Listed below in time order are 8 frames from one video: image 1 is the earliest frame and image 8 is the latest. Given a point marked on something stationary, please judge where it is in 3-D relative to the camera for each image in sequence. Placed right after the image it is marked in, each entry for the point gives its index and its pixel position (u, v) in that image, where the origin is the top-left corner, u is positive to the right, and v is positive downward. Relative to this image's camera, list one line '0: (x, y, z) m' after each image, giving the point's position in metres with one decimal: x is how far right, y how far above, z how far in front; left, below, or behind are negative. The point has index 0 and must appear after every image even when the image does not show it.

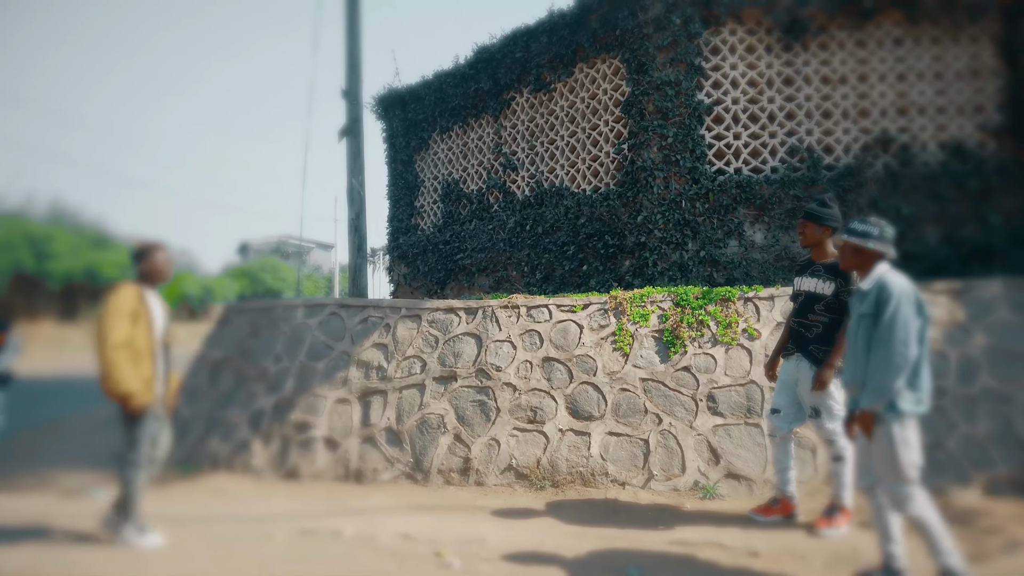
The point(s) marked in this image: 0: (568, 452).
0: (+0.4, -1.2, +4.9) m
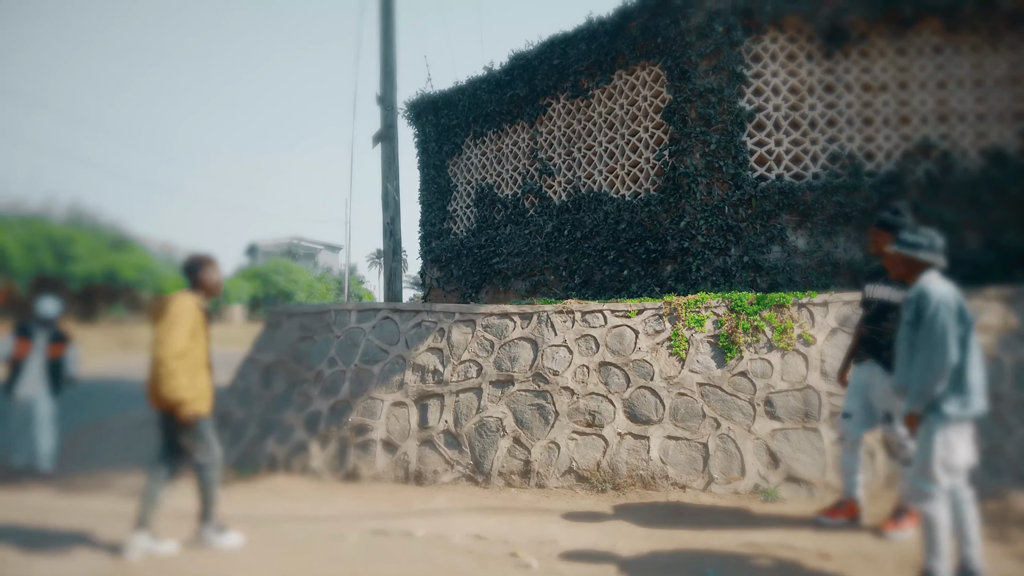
0: (+0.9, -1.3, +5.0) m
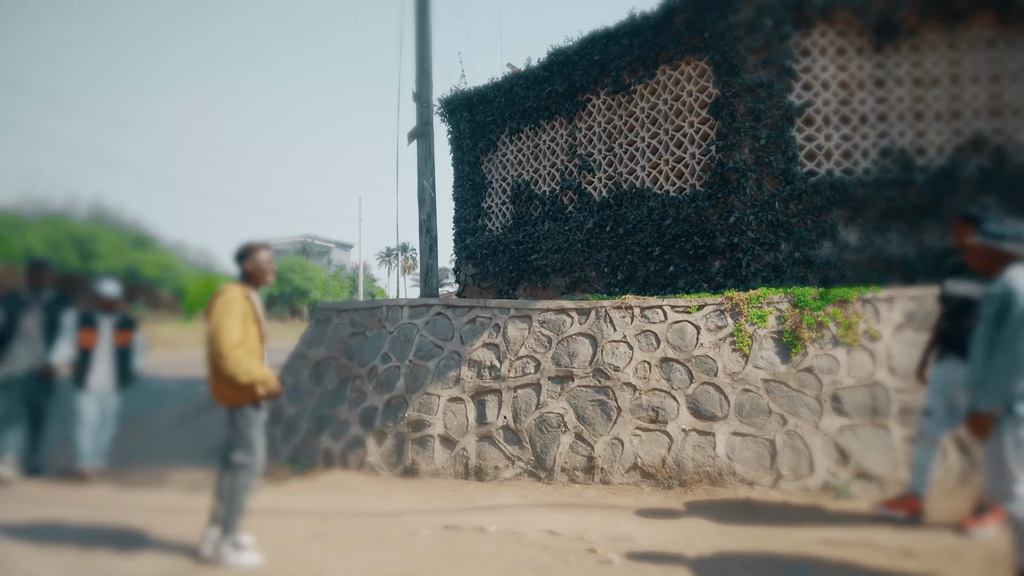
0: (+1.4, -1.2, +5.0) m
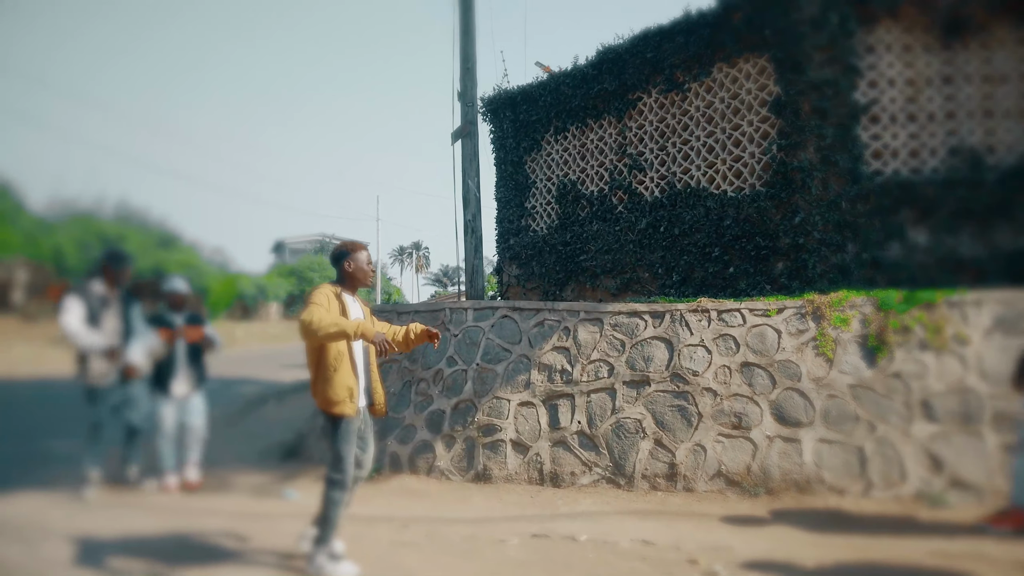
0: (+2.0, -1.3, +4.9) m
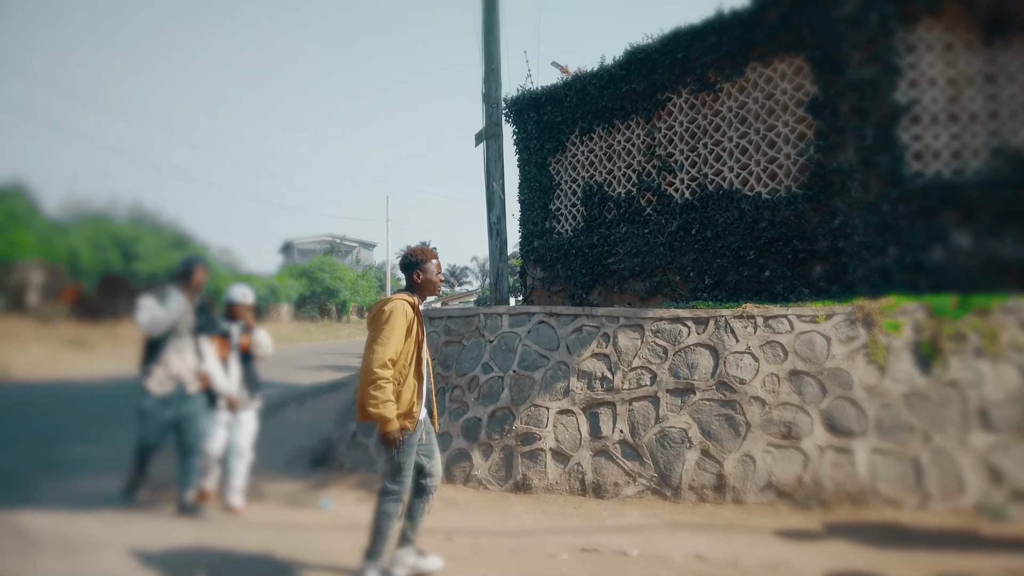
0: (+2.3, -1.3, +4.7) m
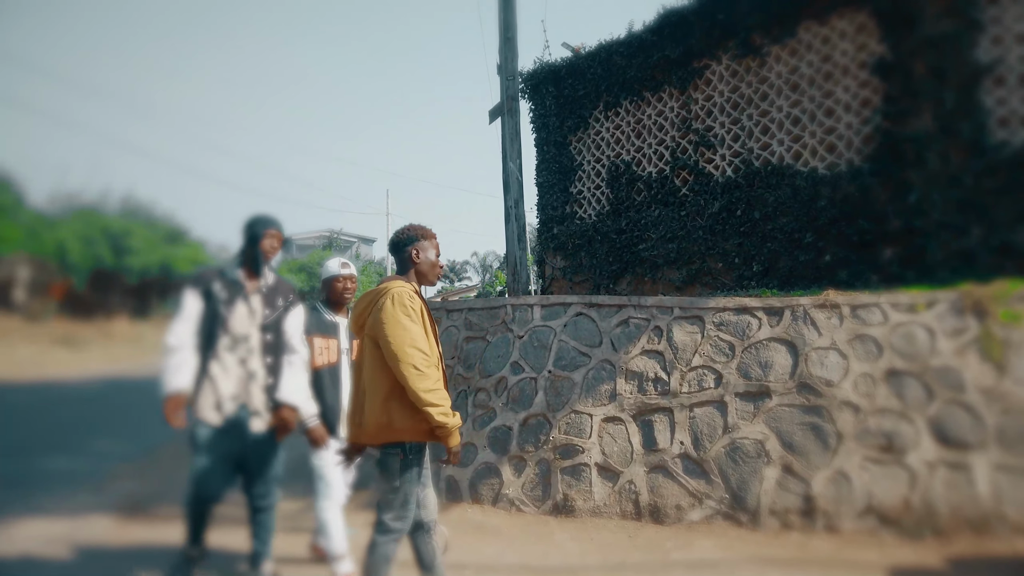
0: (+2.6, -1.2, +3.9) m
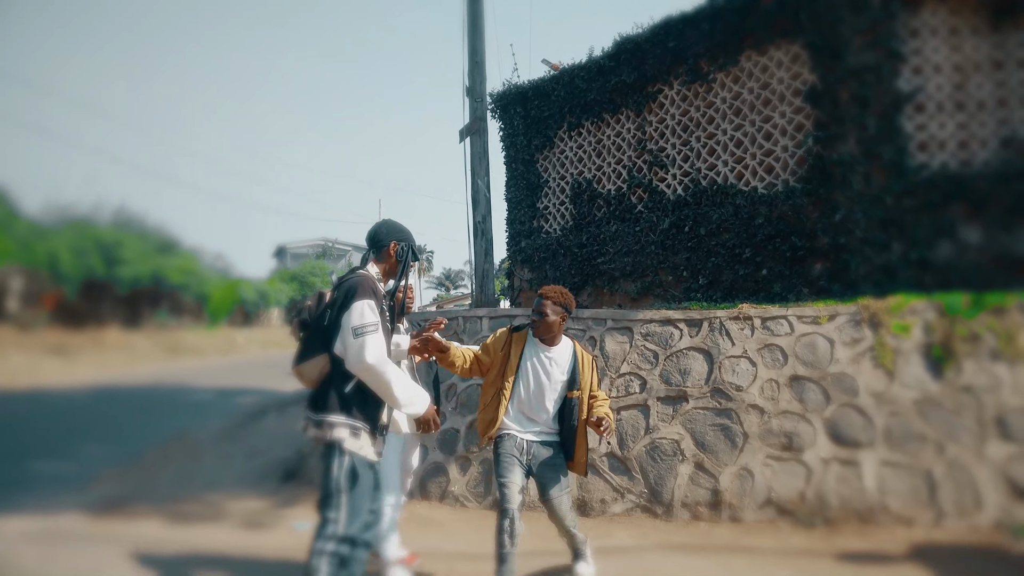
0: (+2.2, -1.3, +4.3) m
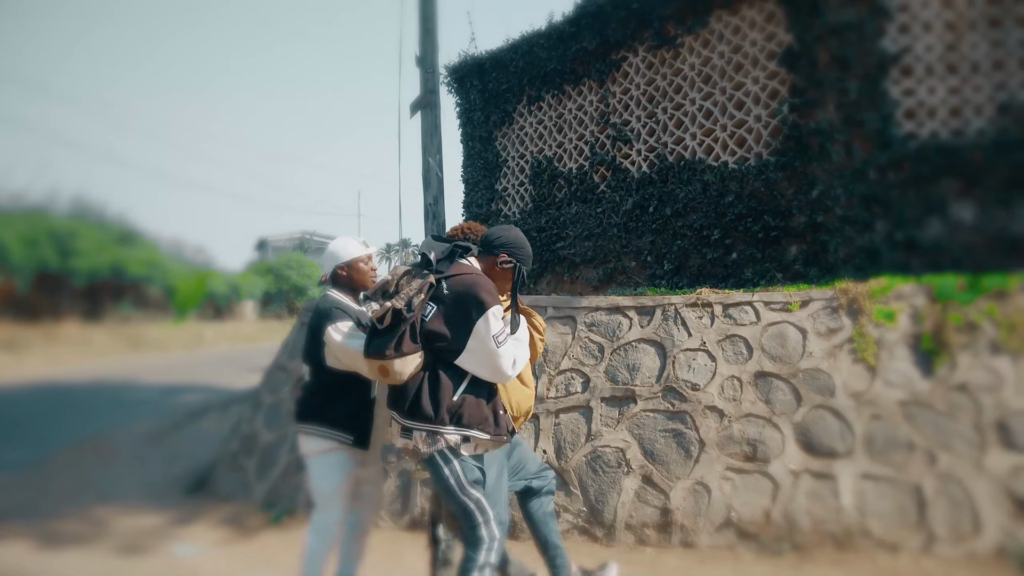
0: (+1.6, -1.2, +3.6) m
